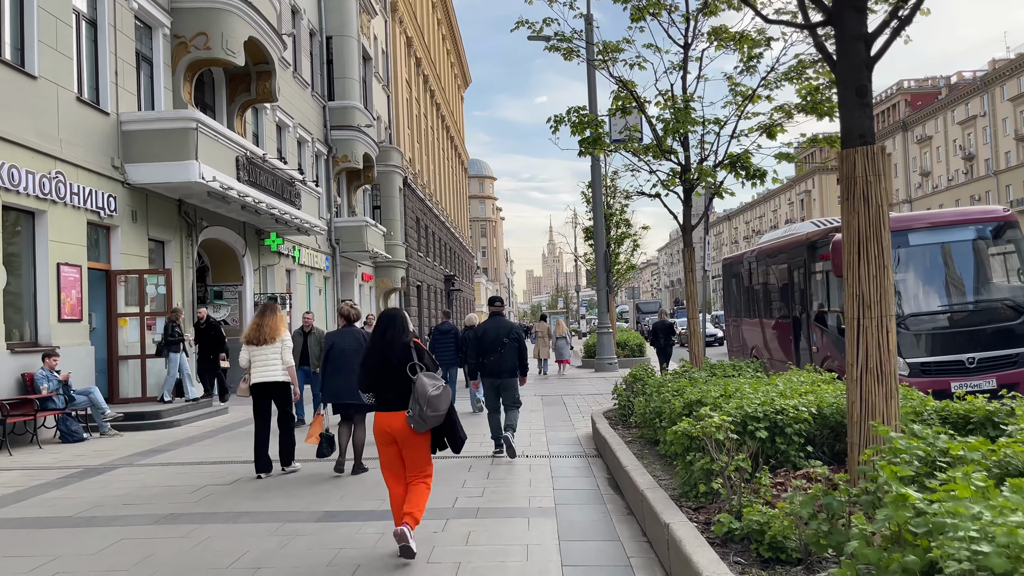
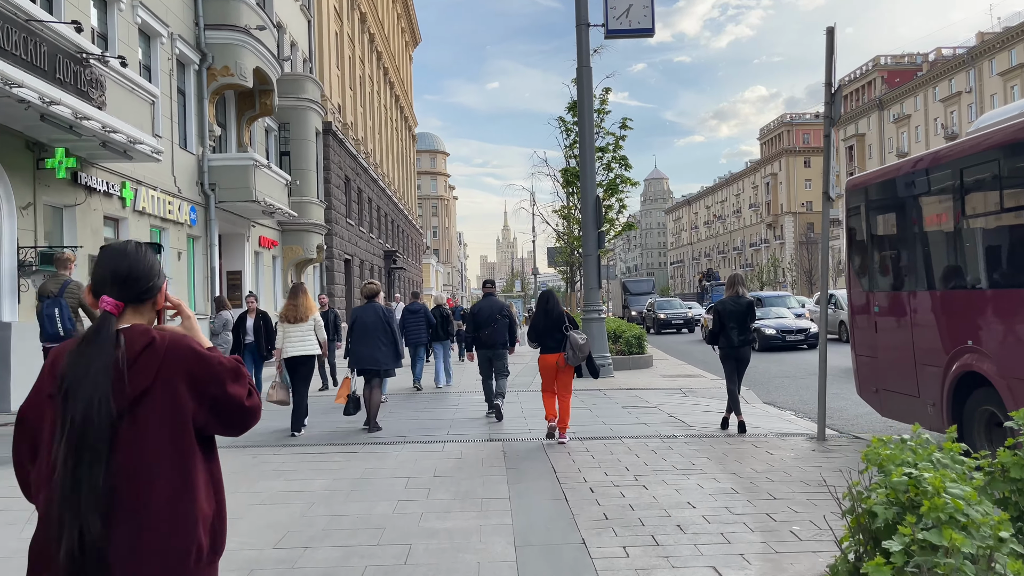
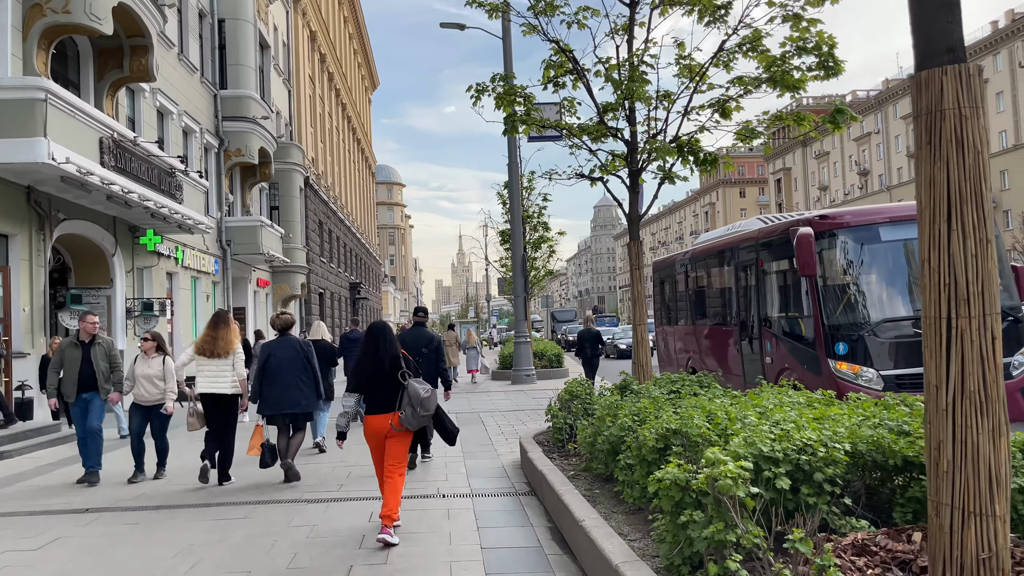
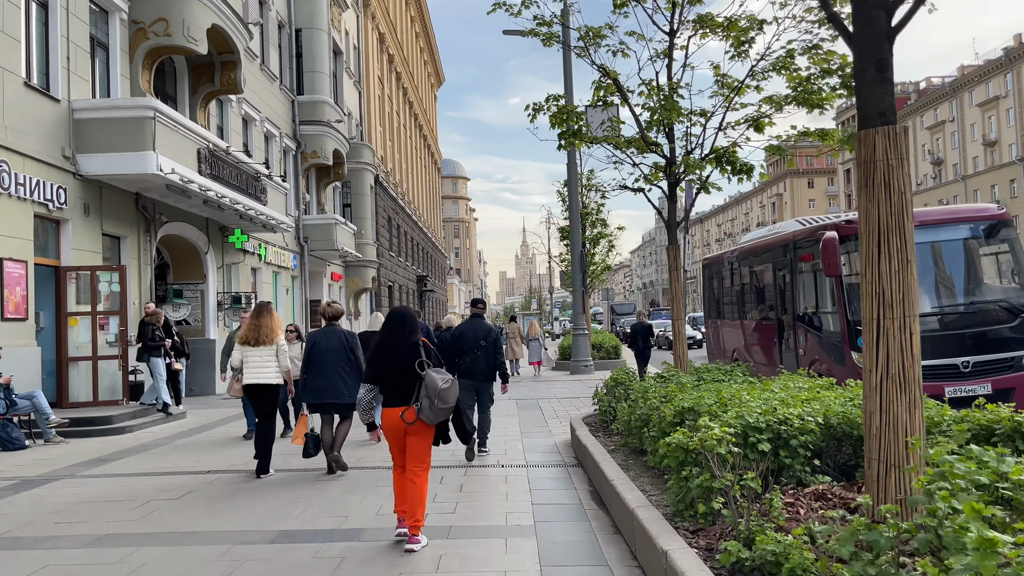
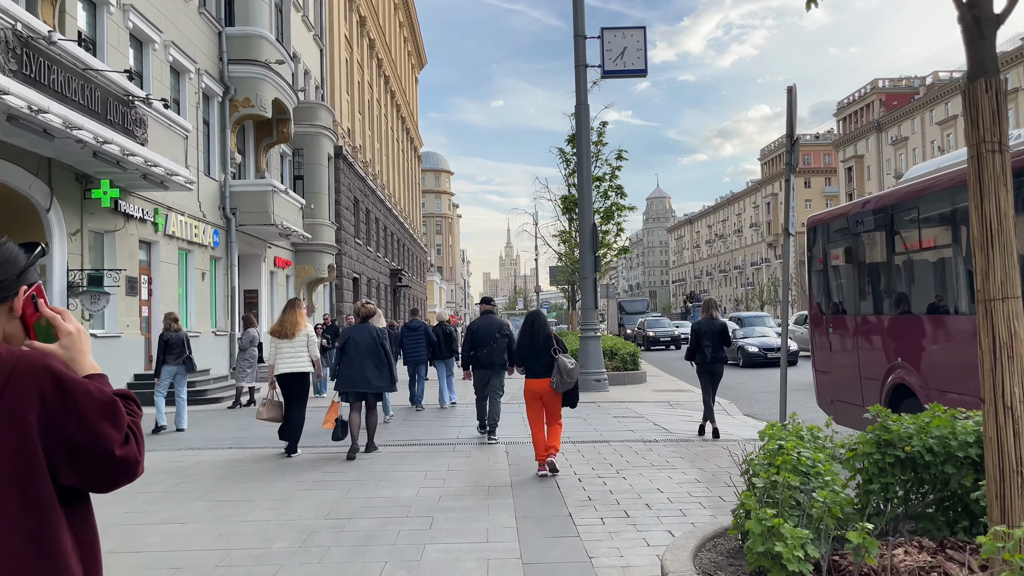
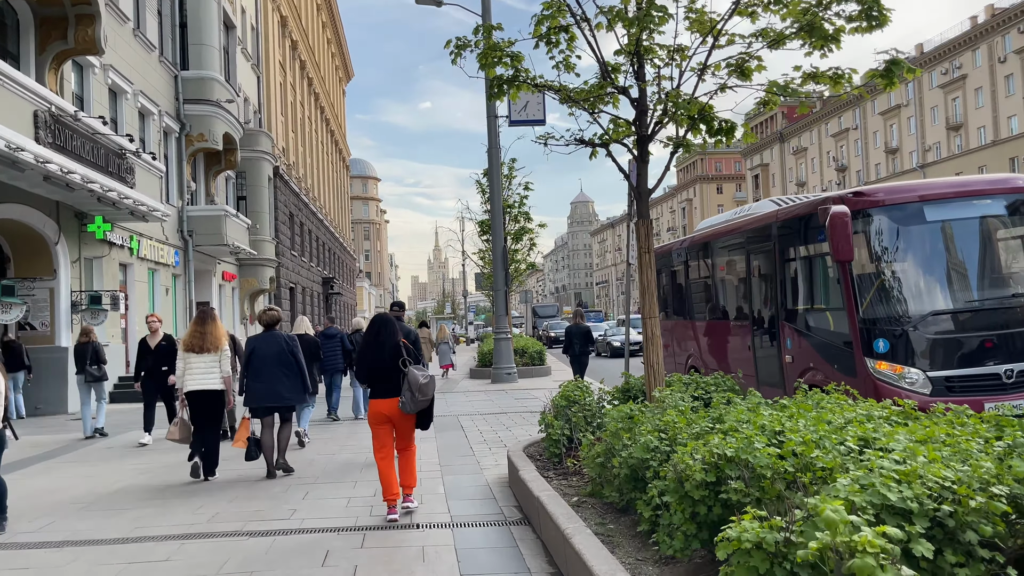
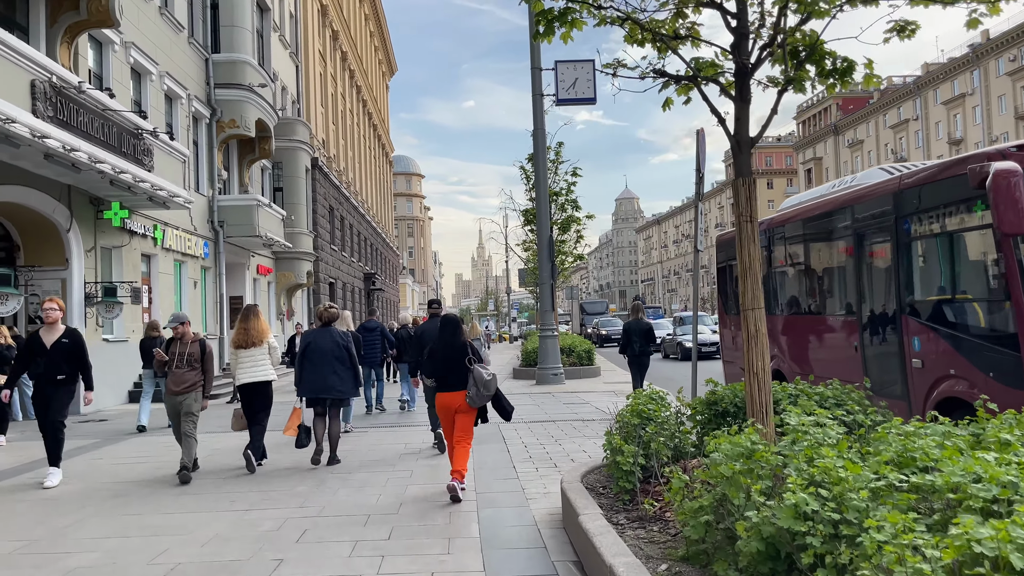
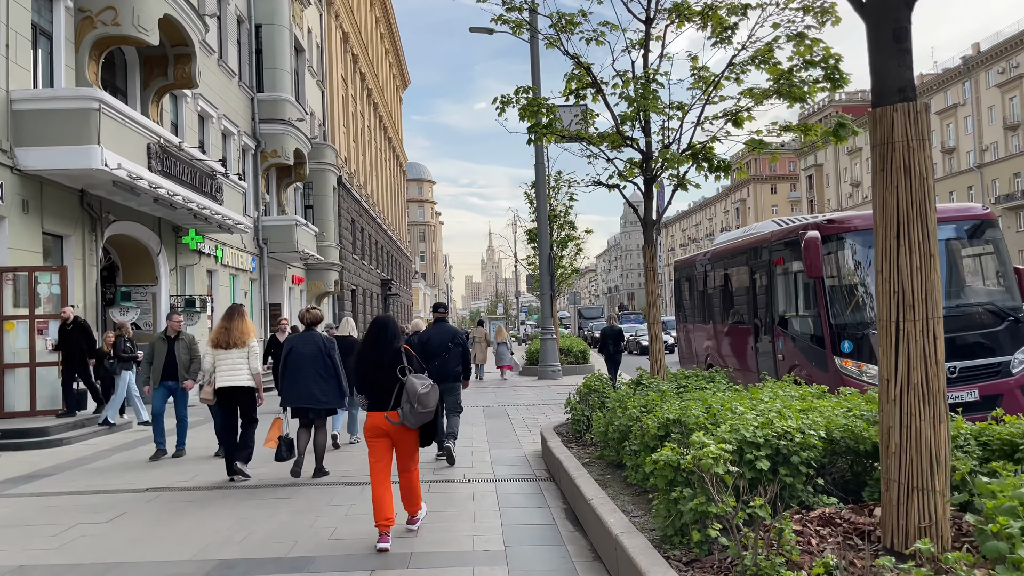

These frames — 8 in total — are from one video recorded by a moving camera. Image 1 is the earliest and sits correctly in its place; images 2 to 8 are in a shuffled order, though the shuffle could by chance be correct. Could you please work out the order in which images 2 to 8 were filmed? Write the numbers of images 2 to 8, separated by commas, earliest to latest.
4, 8, 3, 6, 7, 5, 2
